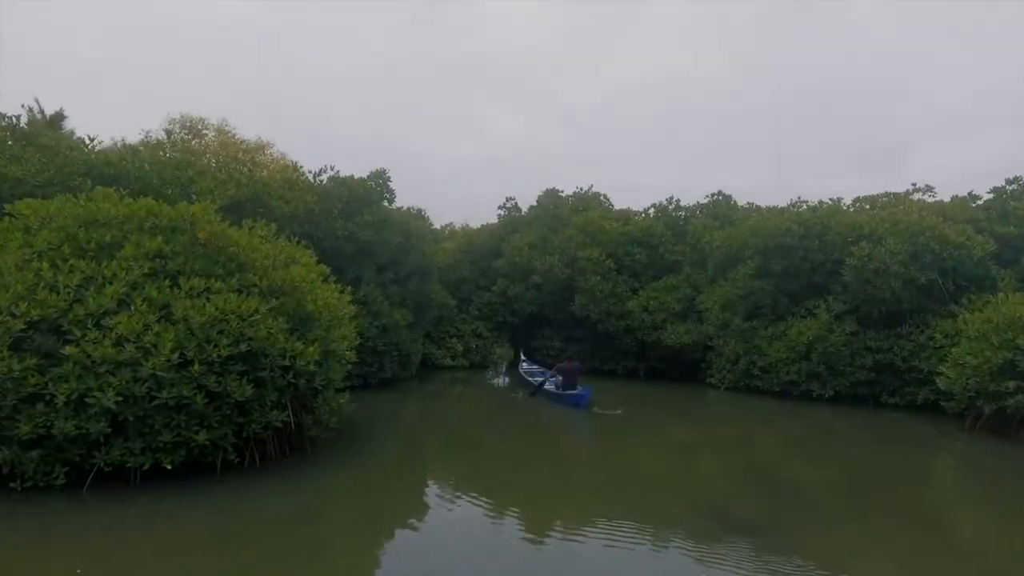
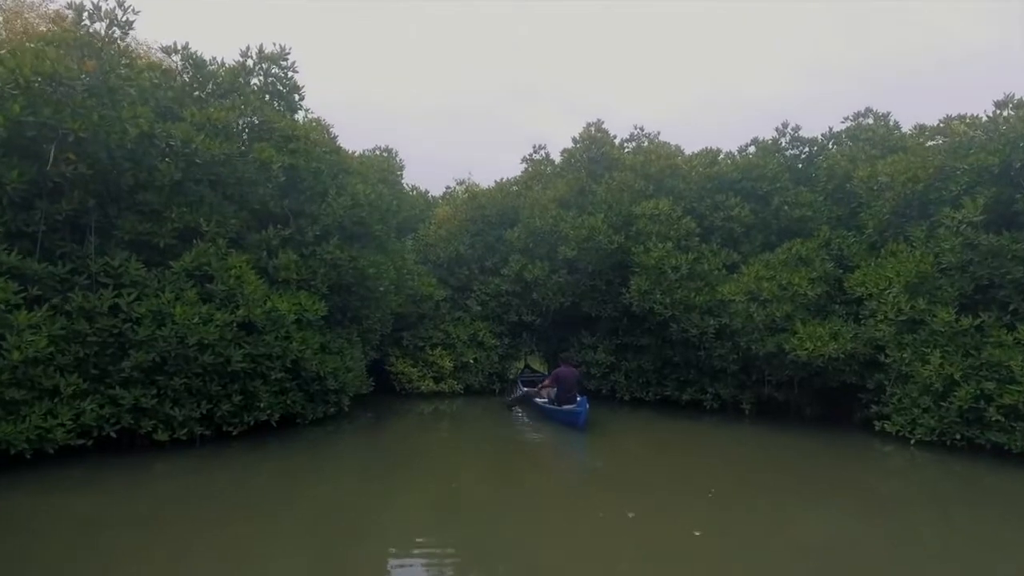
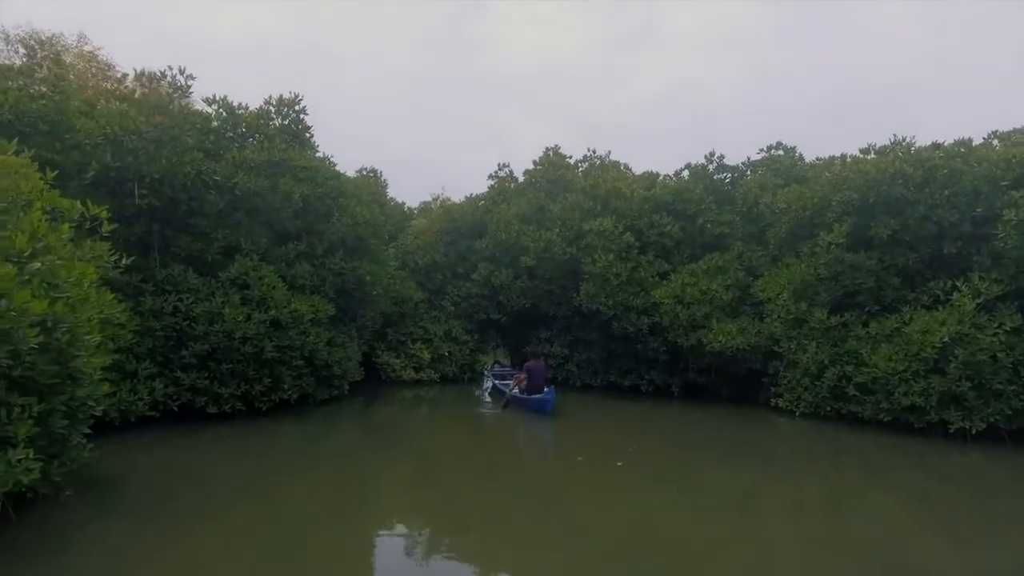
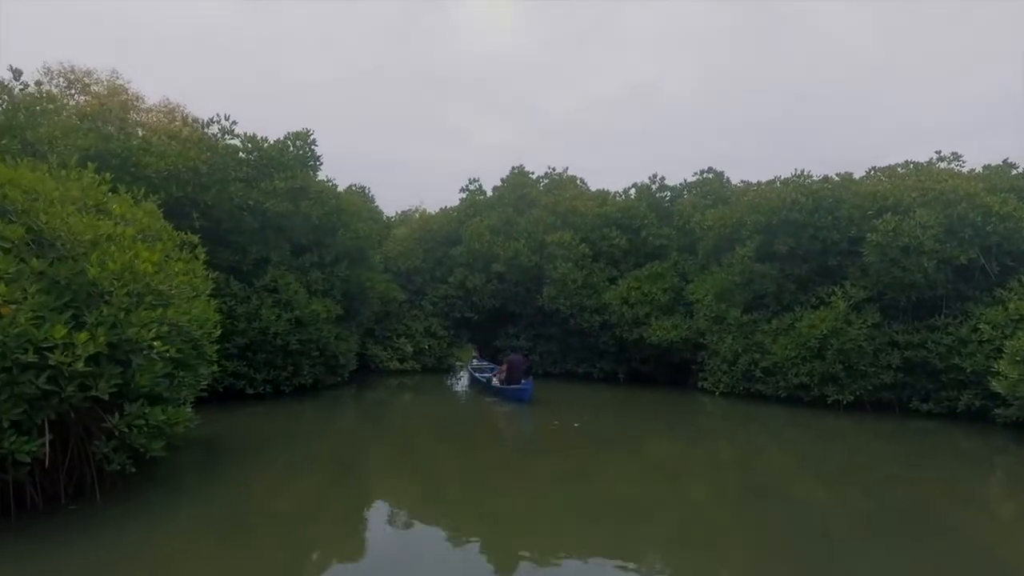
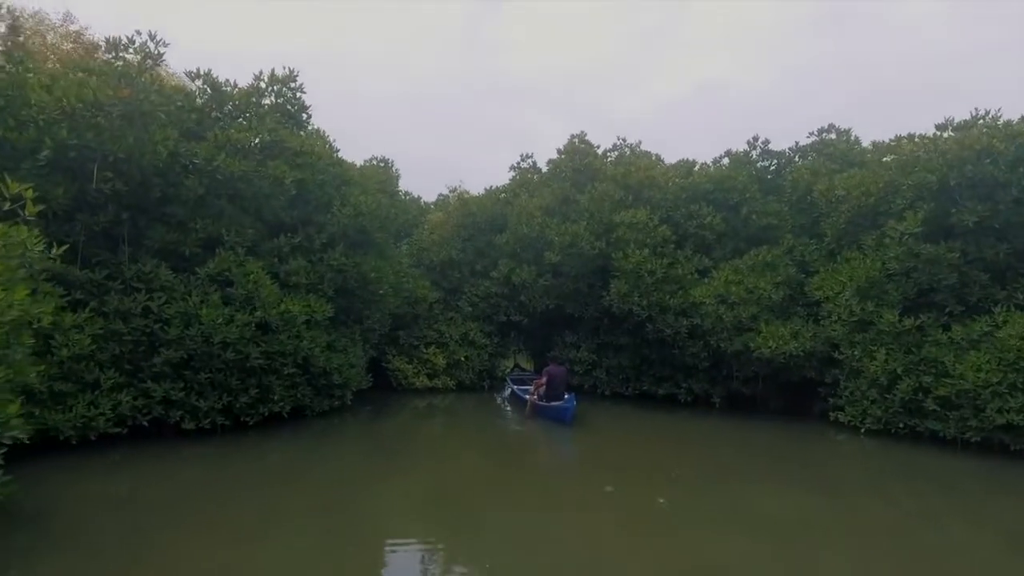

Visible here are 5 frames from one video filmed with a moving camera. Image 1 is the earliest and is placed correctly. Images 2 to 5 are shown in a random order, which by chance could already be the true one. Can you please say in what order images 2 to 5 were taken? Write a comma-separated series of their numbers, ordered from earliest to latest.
4, 3, 5, 2
